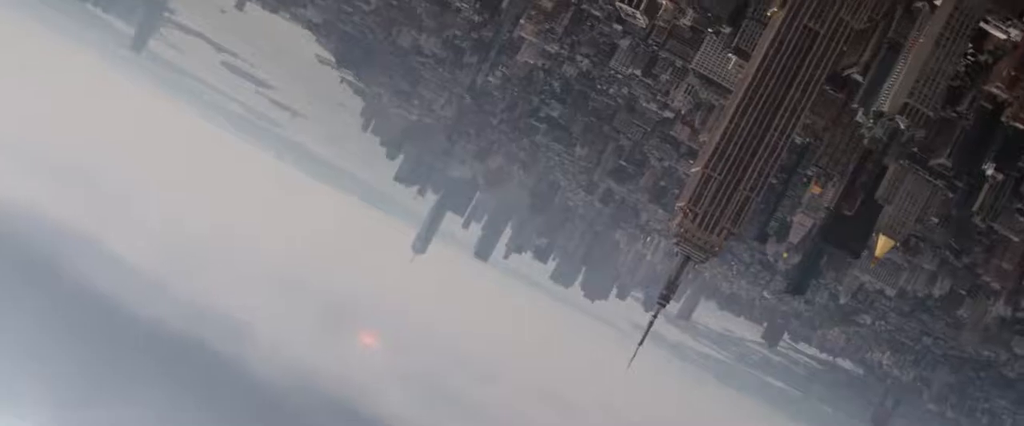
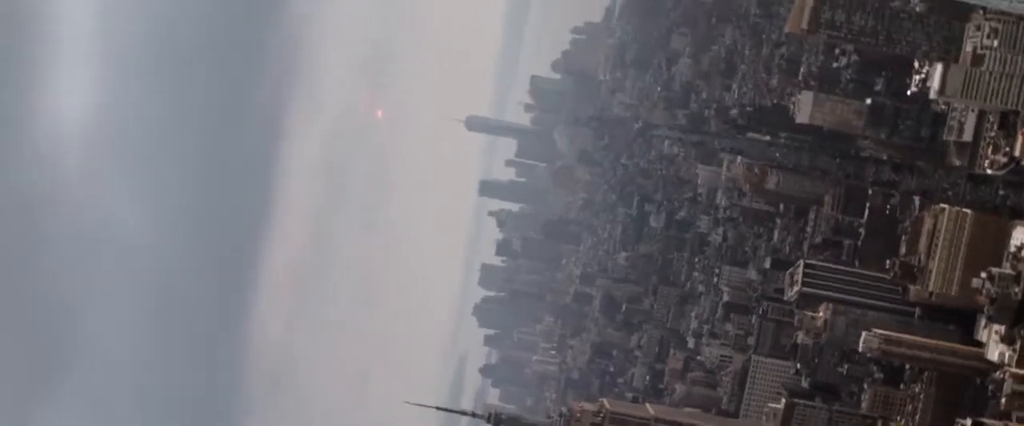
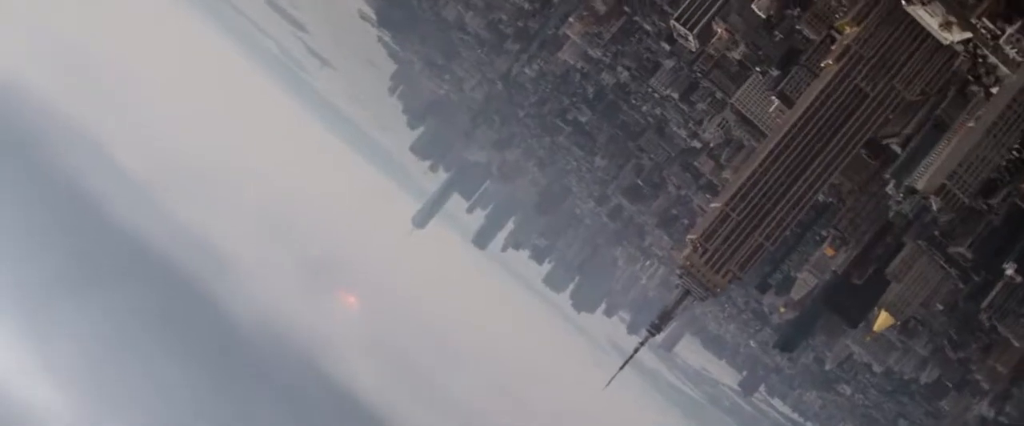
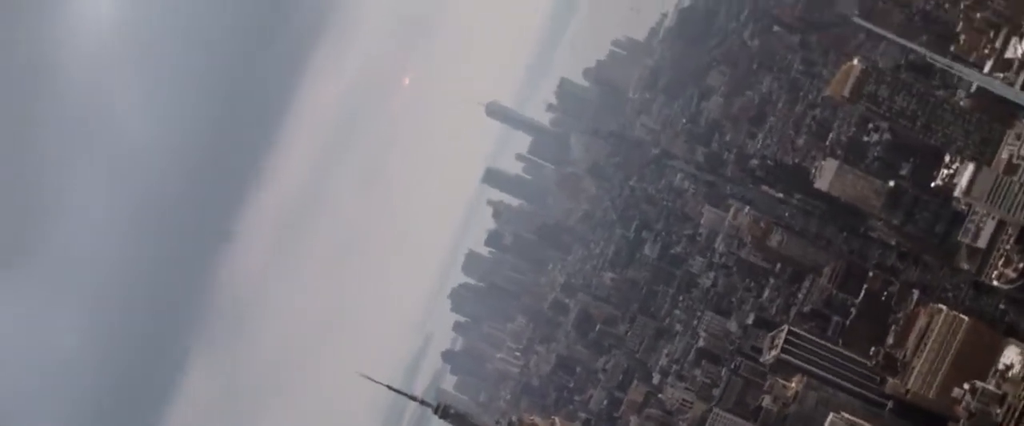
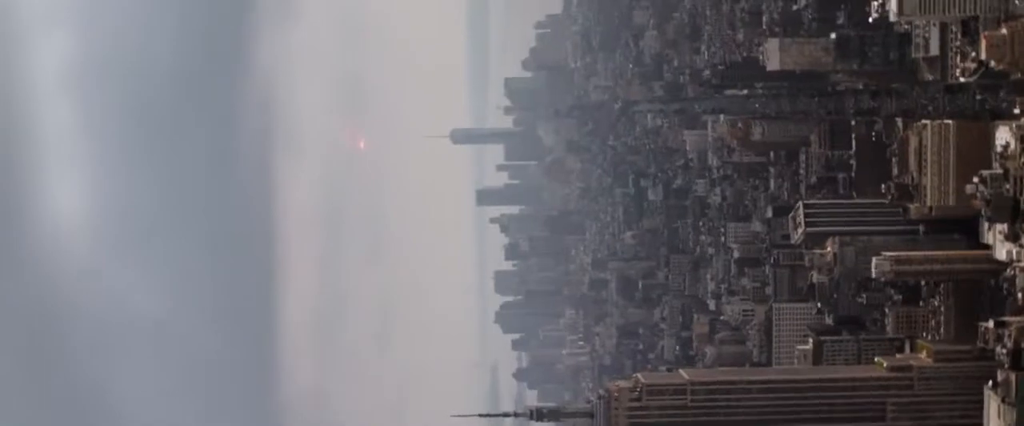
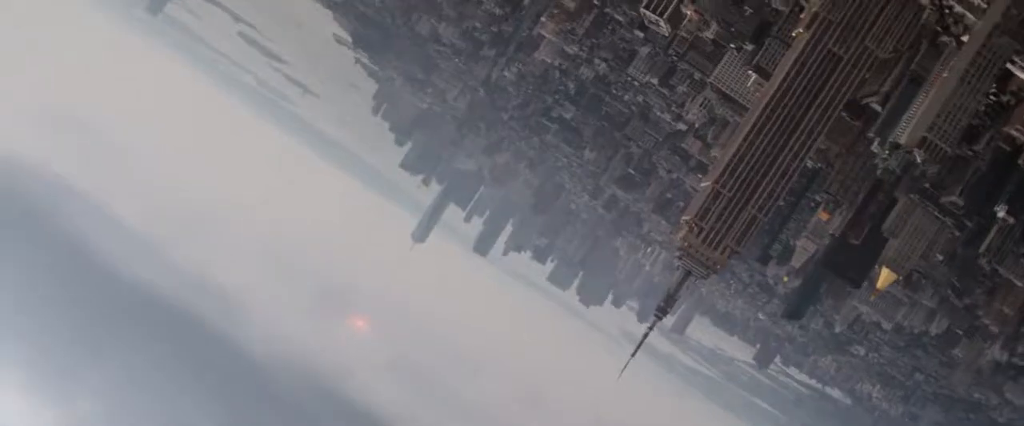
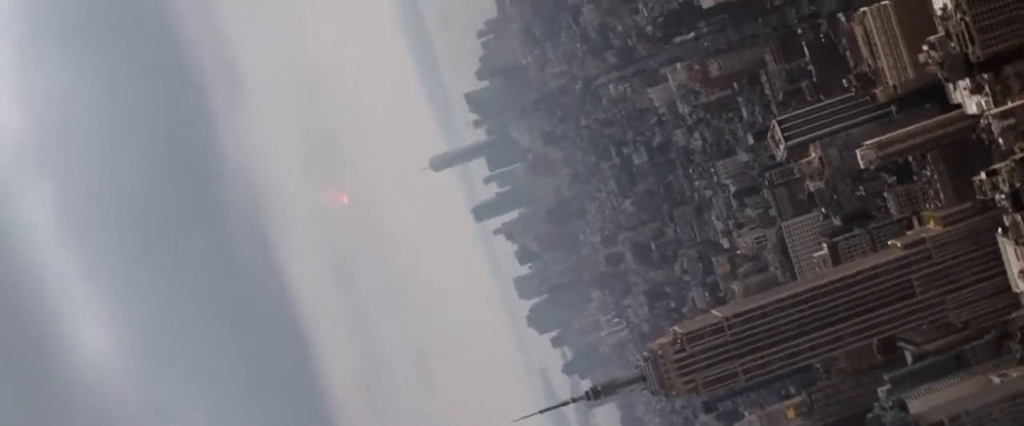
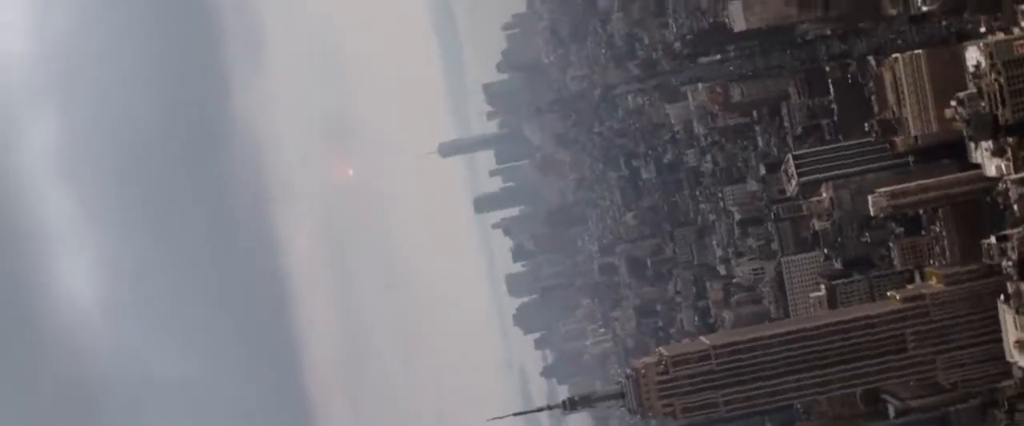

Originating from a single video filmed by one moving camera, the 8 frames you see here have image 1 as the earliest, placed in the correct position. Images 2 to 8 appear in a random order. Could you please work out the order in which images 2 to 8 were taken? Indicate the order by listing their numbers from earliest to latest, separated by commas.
6, 3, 7, 8, 5, 2, 4
